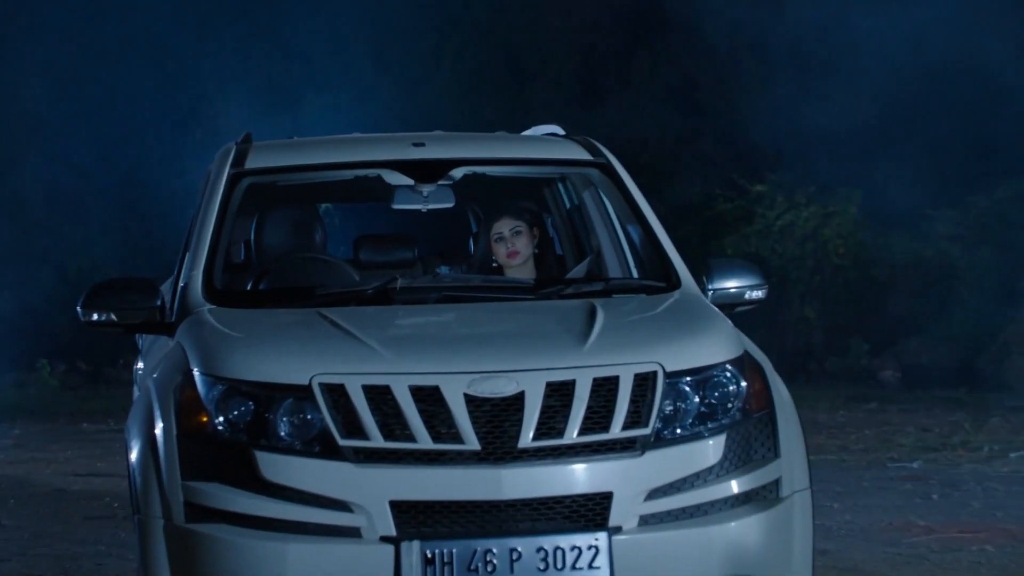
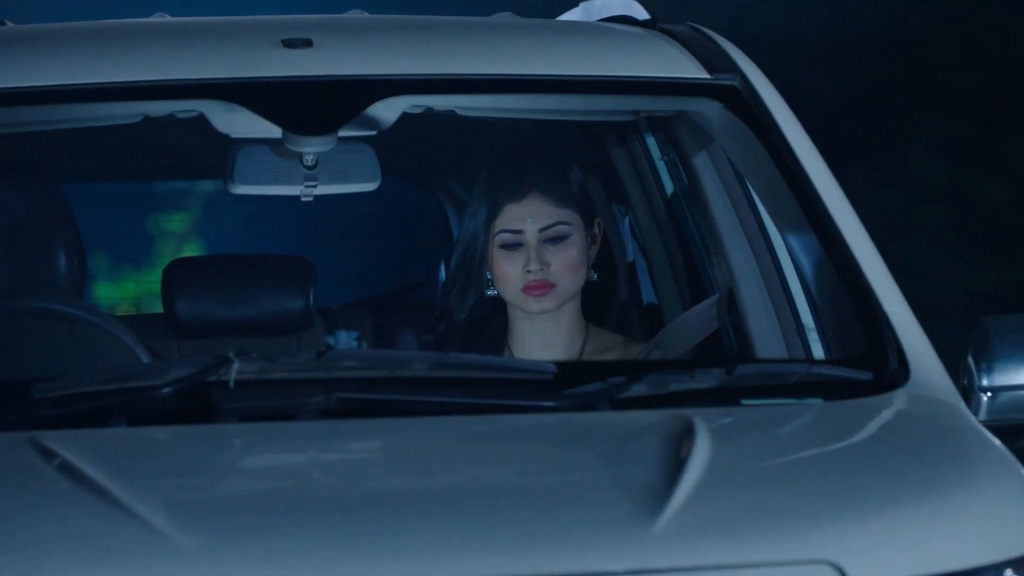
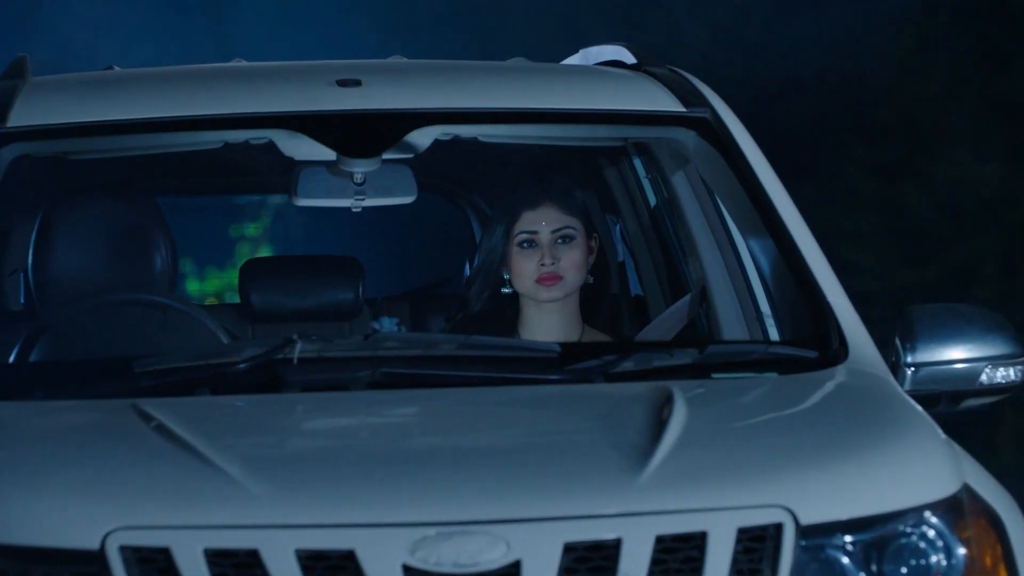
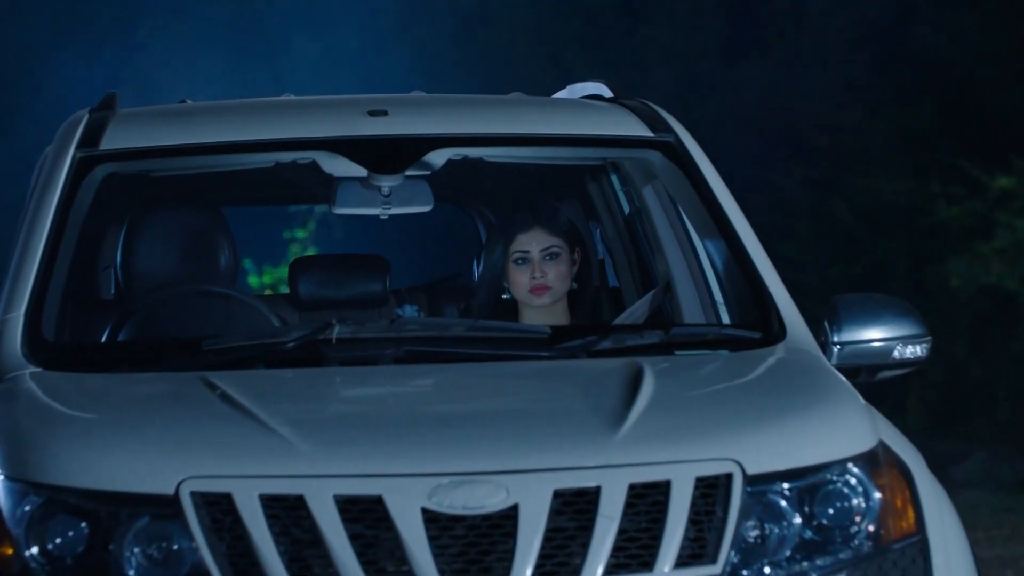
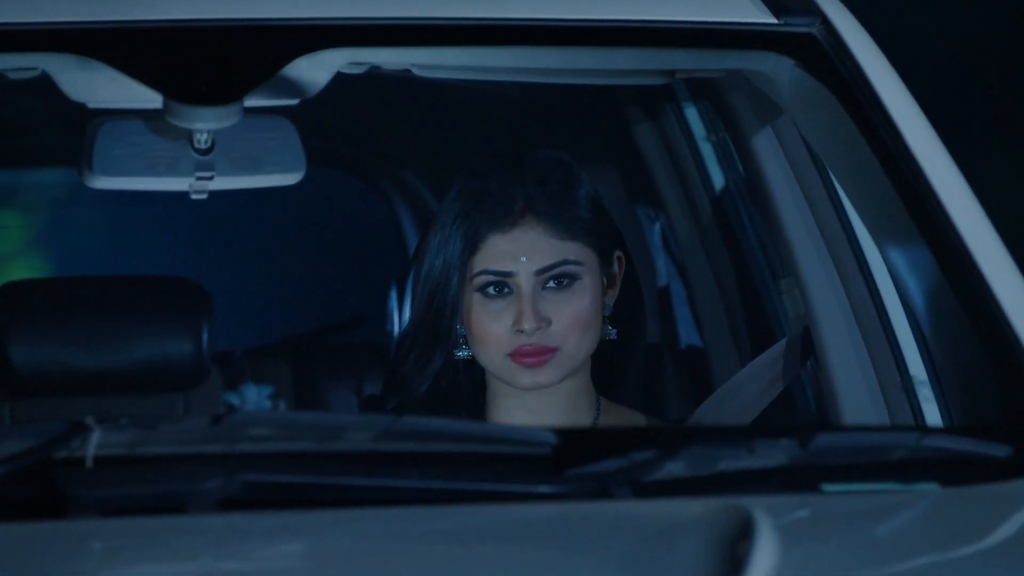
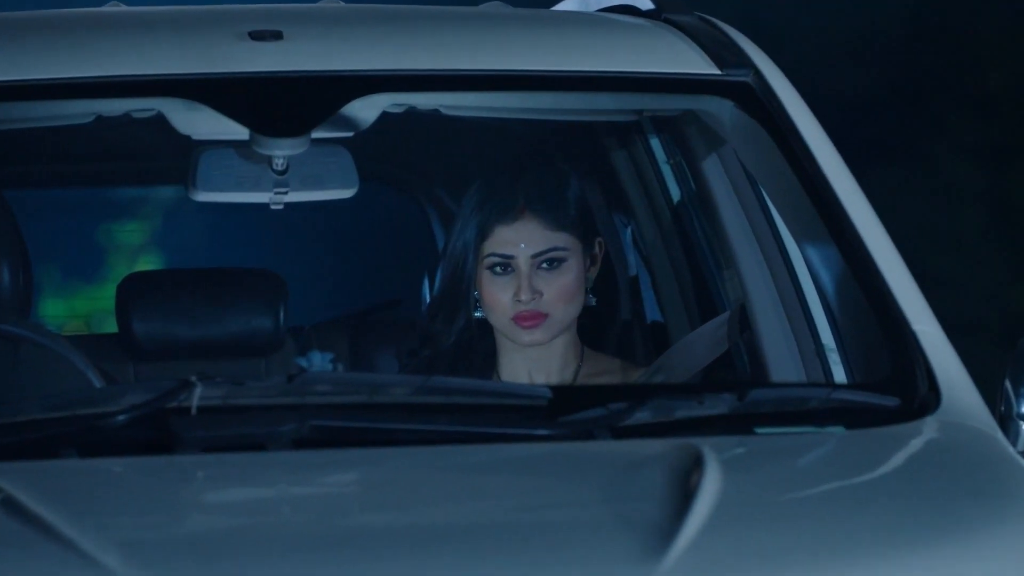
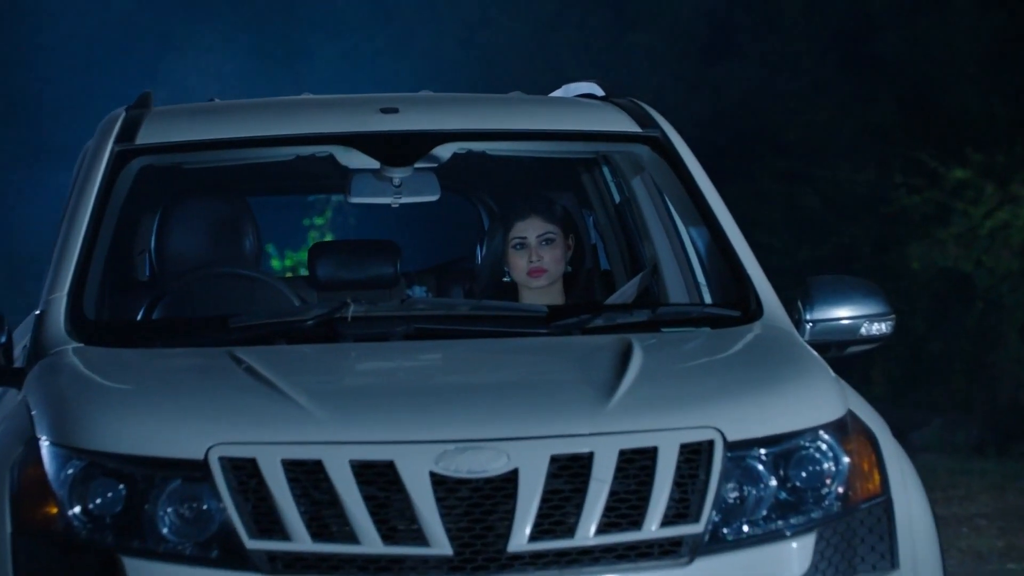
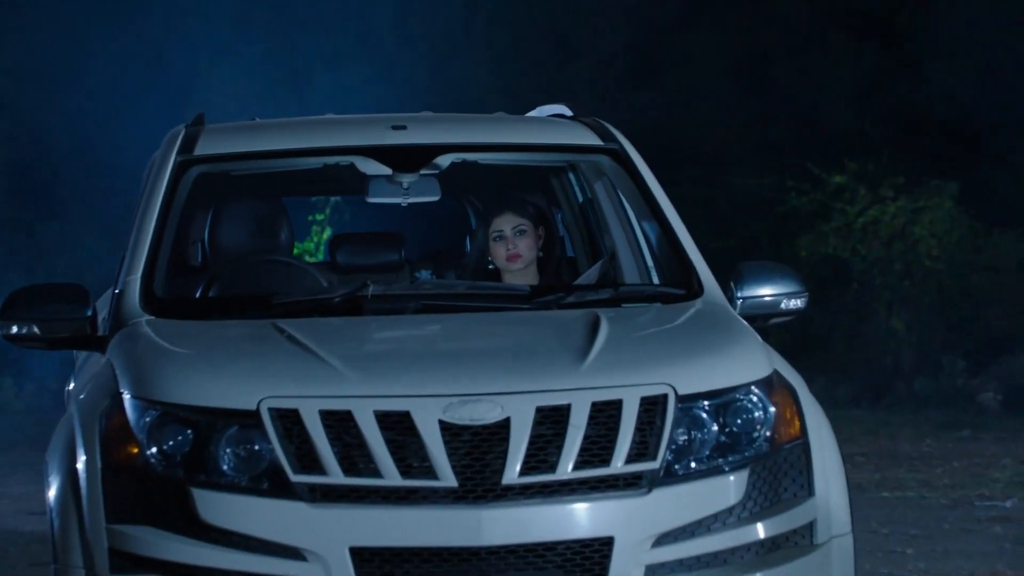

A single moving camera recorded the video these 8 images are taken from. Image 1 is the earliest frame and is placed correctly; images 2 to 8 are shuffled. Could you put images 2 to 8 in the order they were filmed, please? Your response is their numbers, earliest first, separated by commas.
8, 7, 4, 3, 2, 6, 5
